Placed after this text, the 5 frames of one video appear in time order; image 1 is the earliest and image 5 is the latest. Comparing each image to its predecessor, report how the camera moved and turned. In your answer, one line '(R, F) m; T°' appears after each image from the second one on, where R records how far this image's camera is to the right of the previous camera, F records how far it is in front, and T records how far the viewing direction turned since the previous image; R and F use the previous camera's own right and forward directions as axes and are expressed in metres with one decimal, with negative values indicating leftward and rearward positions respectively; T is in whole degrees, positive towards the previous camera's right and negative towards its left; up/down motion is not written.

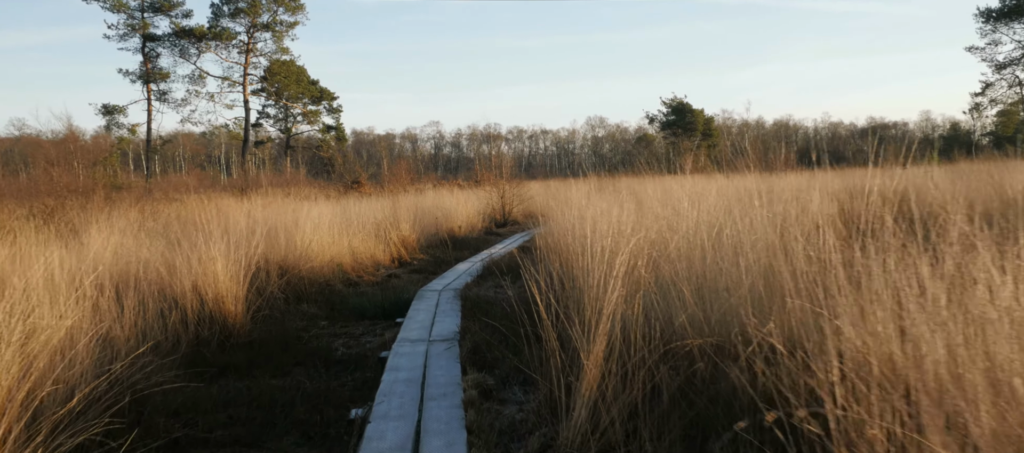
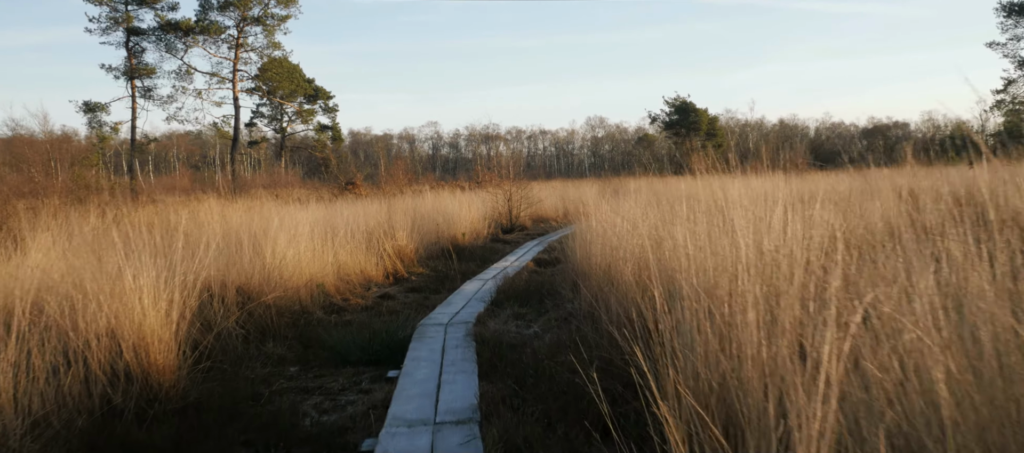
(-0.2, +1.6) m; 0°
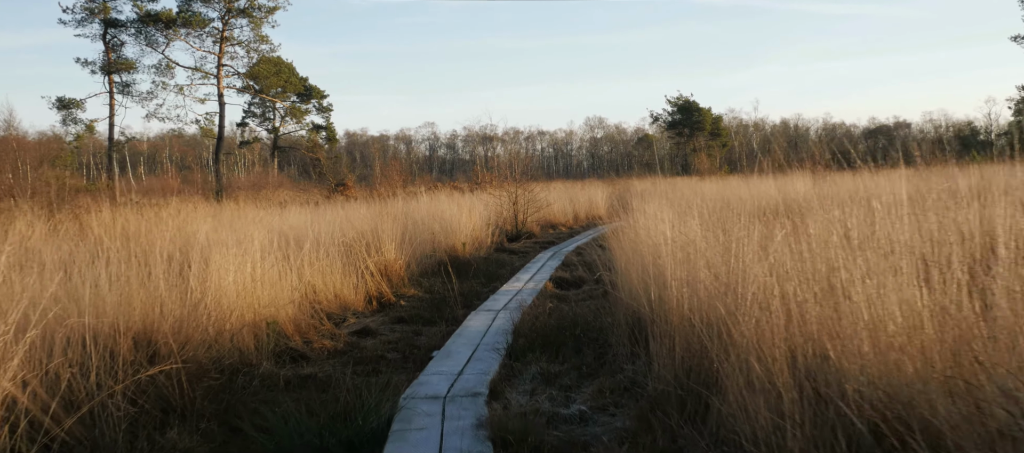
(-0.2, +1.8) m; 0°
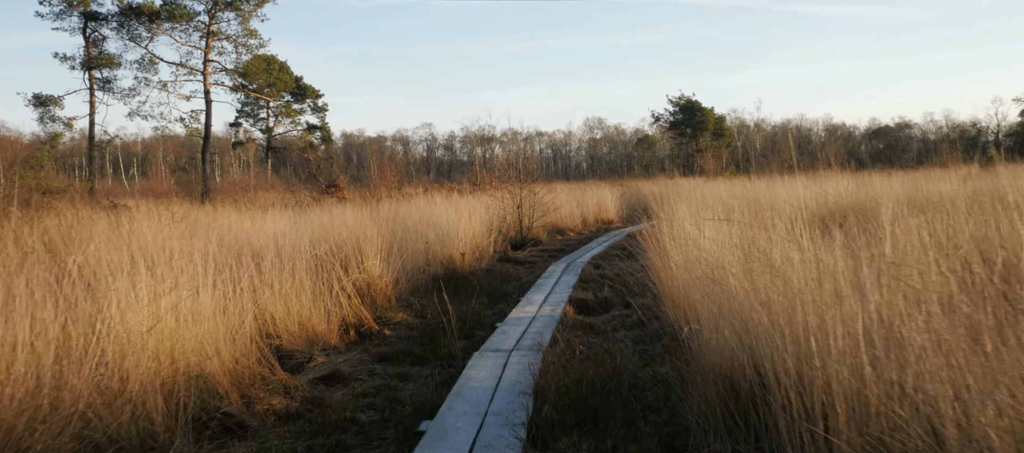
(-0.1, +1.4) m; 0°
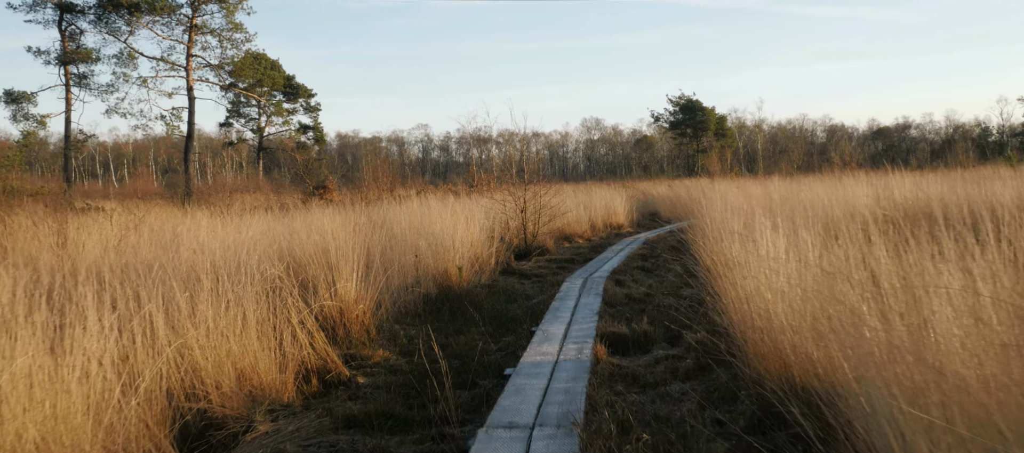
(-0.1, +1.4) m; 0°
